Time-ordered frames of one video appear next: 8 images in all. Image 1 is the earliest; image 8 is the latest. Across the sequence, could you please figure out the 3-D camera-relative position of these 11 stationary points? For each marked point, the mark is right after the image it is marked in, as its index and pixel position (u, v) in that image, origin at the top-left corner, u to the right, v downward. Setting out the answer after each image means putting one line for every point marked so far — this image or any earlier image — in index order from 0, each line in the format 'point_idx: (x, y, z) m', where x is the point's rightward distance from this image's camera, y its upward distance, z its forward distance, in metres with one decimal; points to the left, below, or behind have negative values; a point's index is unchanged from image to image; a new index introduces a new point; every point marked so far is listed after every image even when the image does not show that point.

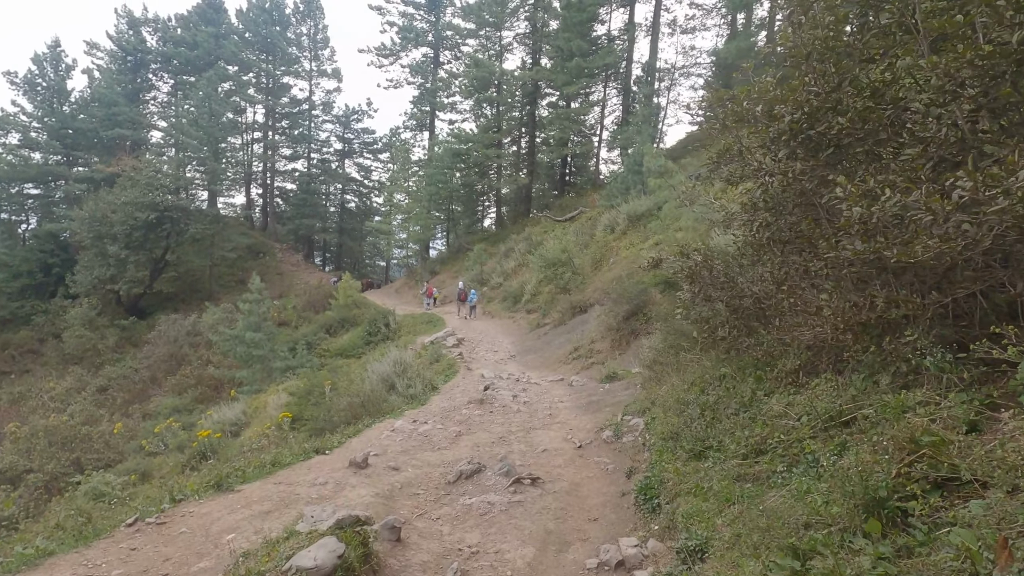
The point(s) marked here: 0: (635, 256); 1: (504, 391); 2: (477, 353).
0: (+3.8, +1.0, +16.4) m
1: (-0.2, -2.0, +10.2) m
2: (-1.0, -1.9, +15.5) m
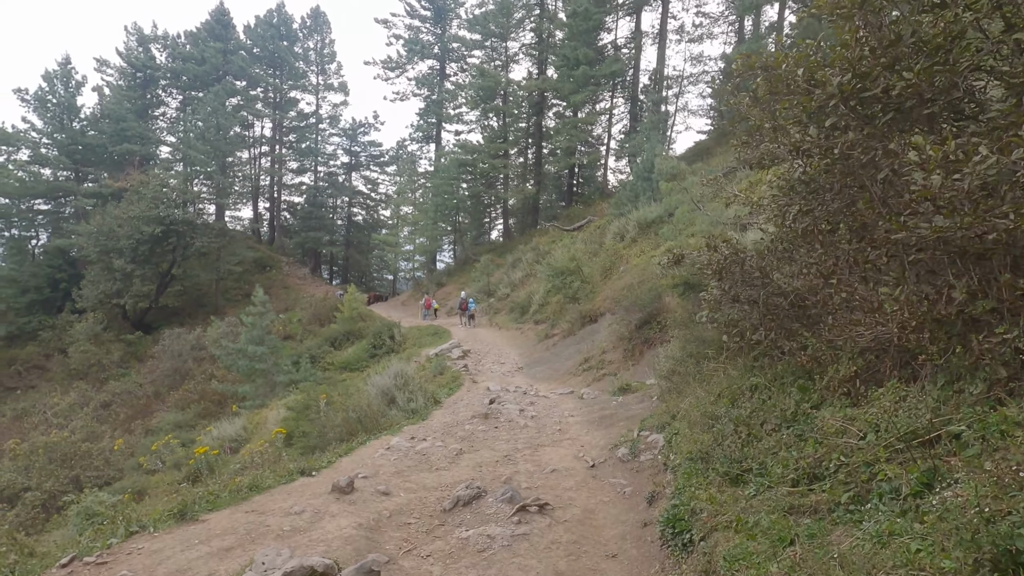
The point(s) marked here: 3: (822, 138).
0: (+4.0, +0.7, +15.8) m
1: (0.0, -2.1, +9.6) m
2: (-0.8, -2.2, +14.9) m
3: (+2.2, +1.1, +3.7) m
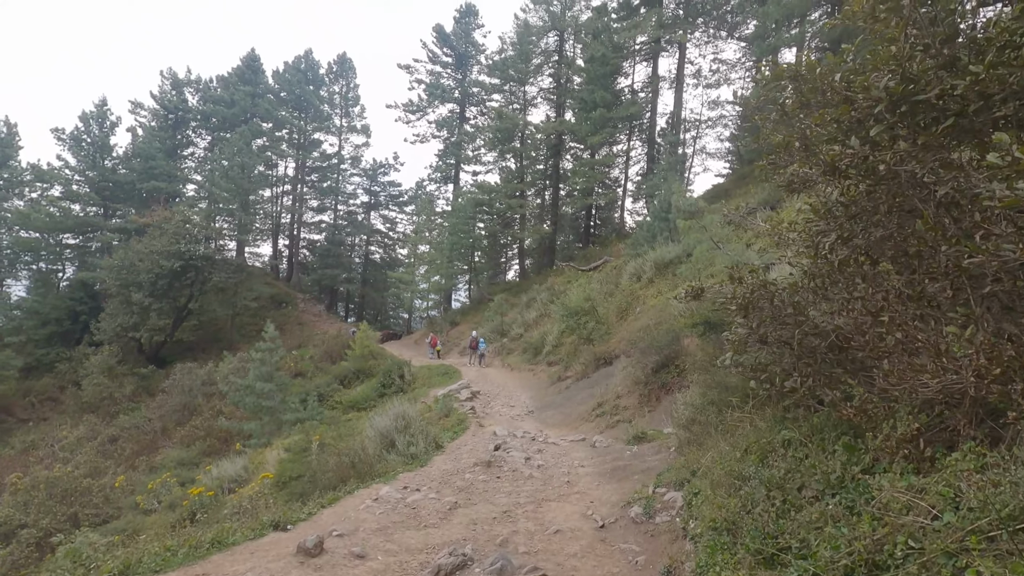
0: (+4.4, -0.5, +15.2) m
1: (+0.1, -2.8, +8.9) m
2: (-0.5, -3.2, +14.2) m
3: (+2.2, +0.8, +3.2) m
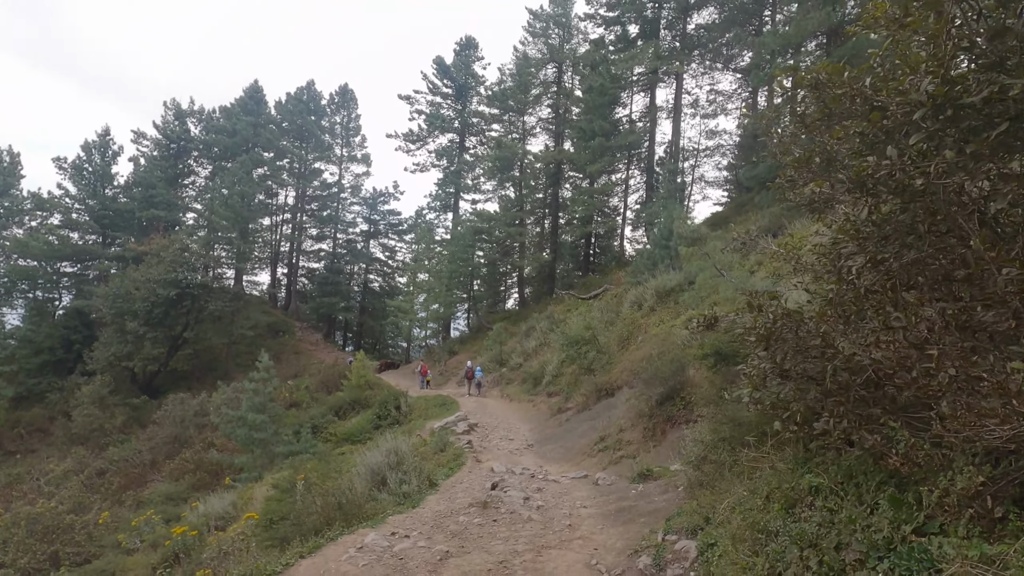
0: (+4.3, -1.3, +14.7) m
1: (0.0, -3.2, +8.4) m
2: (-0.6, -4.0, +13.6) m
3: (+2.1, +0.7, +2.9) m
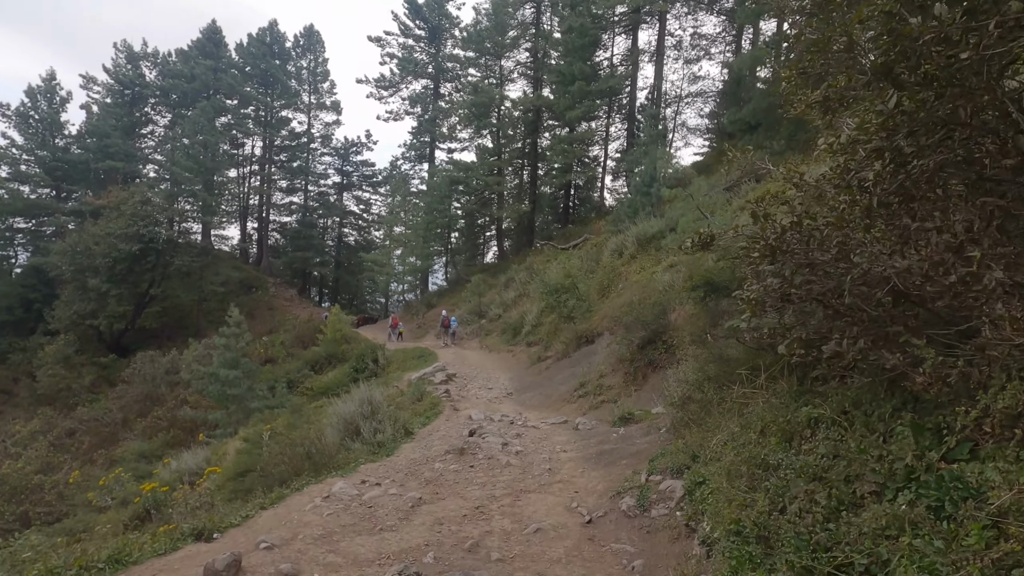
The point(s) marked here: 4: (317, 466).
0: (+3.7, +0.2, +14.5) m
1: (-0.3, -2.3, +8.1) m
2: (-1.1, -2.6, +13.4) m
3: (+2.0, +1.2, +2.4) m
4: (-2.6, -2.4, +7.0) m
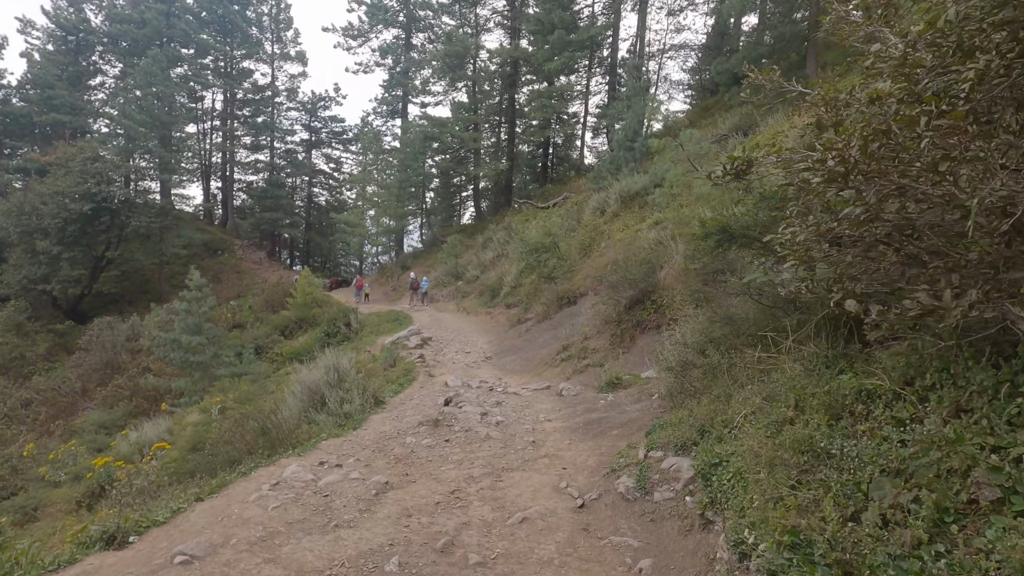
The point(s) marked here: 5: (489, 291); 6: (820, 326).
0: (+3.2, +1.3, +13.8) m
1: (-0.6, -1.7, +7.5) m
2: (-1.6, -1.6, +12.7) m
3: (+1.9, +1.4, +1.6) m
4: (-2.8, -1.8, +6.2) m
5: (-0.9, -0.1, +19.5) m
6: (+2.4, -0.3, +4.1) m
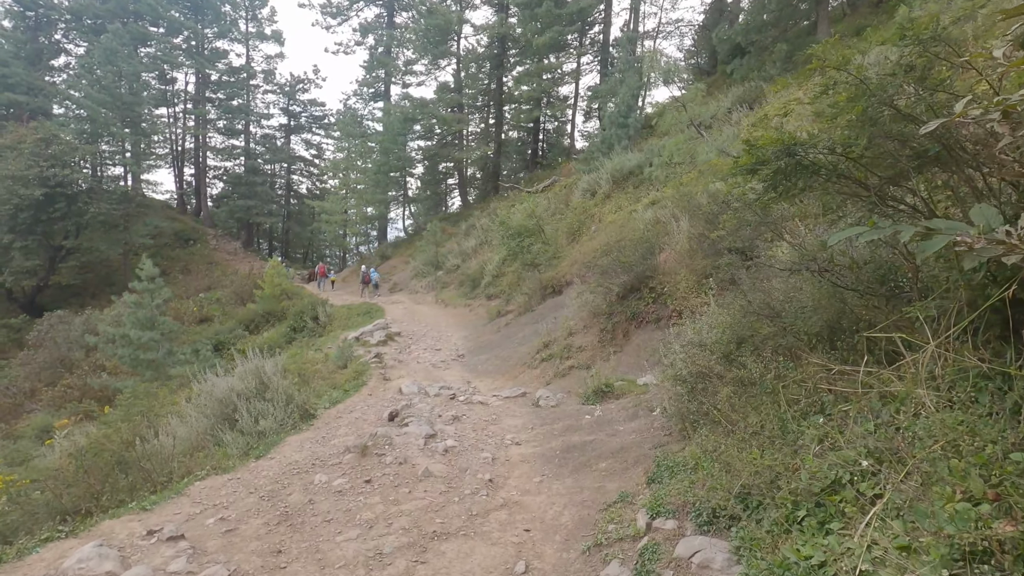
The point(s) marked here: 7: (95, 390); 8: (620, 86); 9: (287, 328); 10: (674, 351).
0: (+2.6, +1.6, +12.1) m
1: (-1.0, -1.5, +5.7) m
2: (-2.1, -1.3, +11.0) m
3: (+1.5, +1.5, -0.1) m
4: (-3.3, -1.7, +4.5) m
5: (-1.5, +0.3, +17.8) m
6: (+2.0, -0.2, +2.4) m
7: (-15.1, -3.6, +19.1) m
8: (+3.9, +7.3, +18.8) m
9: (-7.8, -1.4, +18.2) m
10: (+1.4, -0.5, +4.4) m
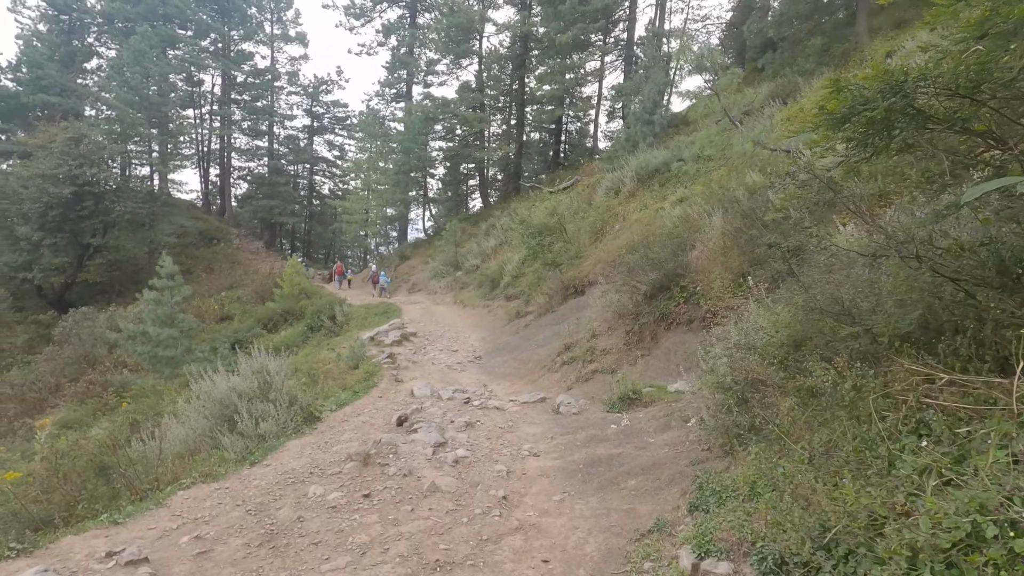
0: (+3.1, +1.6, +11.5) m
1: (-0.9, -1.4, +5.3) m
2: (-1.7, -1.3, +10.6) m
3: (+1.5, +1.6, -0.6) m
4: (-3.1, -1.6, +4.1) m
5: (-0.8, +0.3, +17.3) m
6: (+2.1, -0.1, +1.8) m
7: (-14.4, -3.5, +19.1) m
8: (+4.6, +7.3, +18.2) m
9: (-7.2, -1.3, +18.0) m
10: (+1.5, -0.5, +3.9) m
